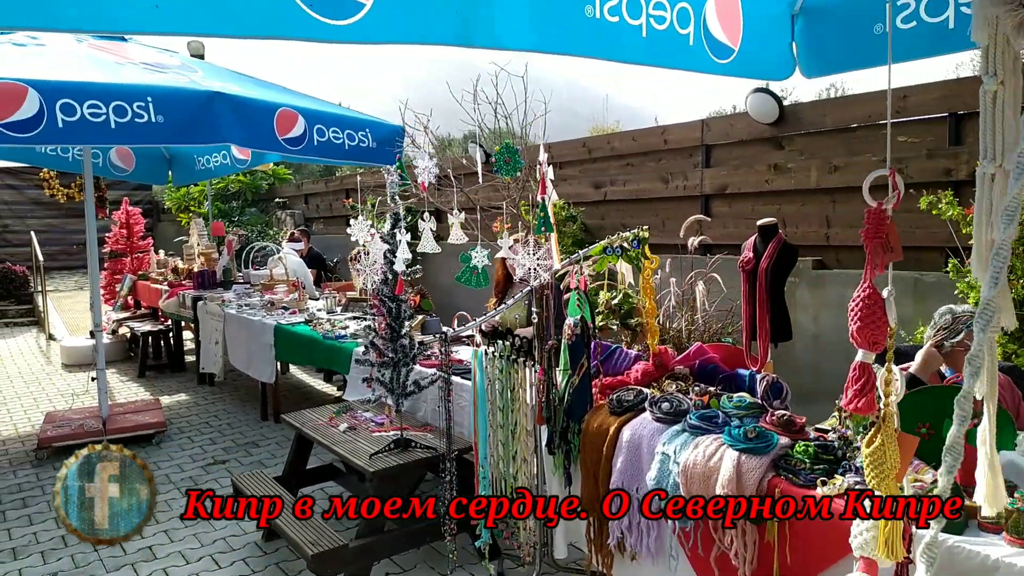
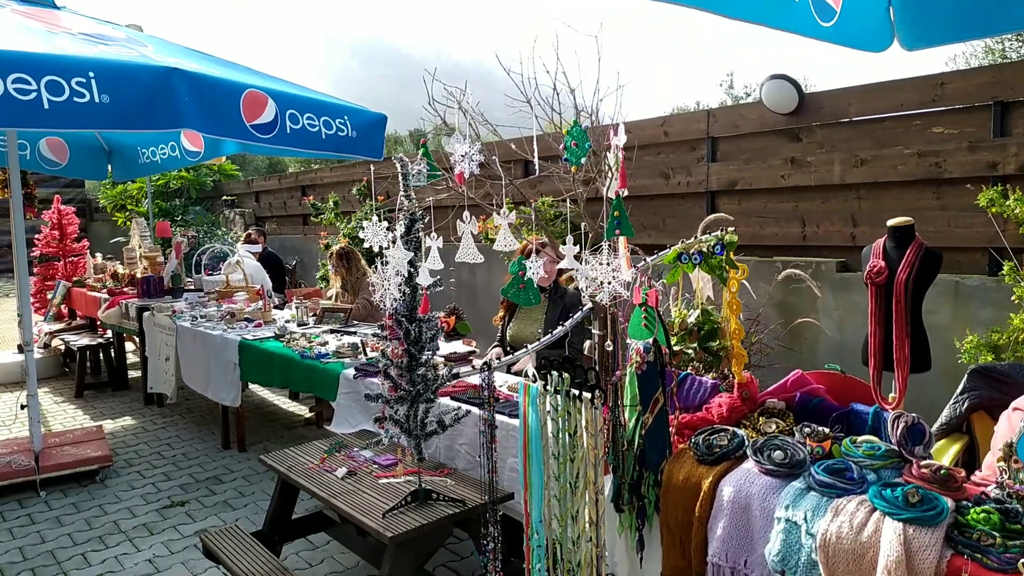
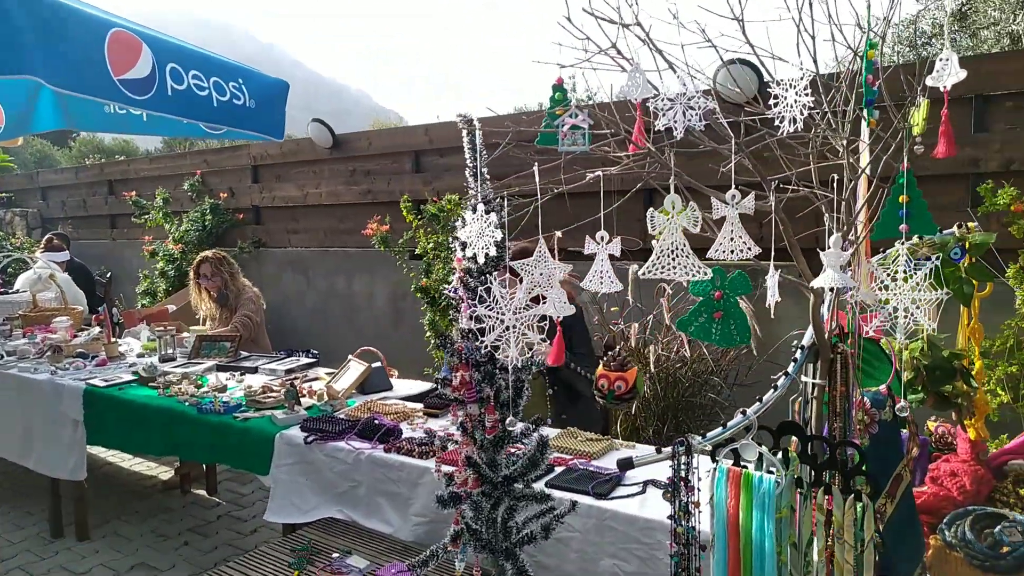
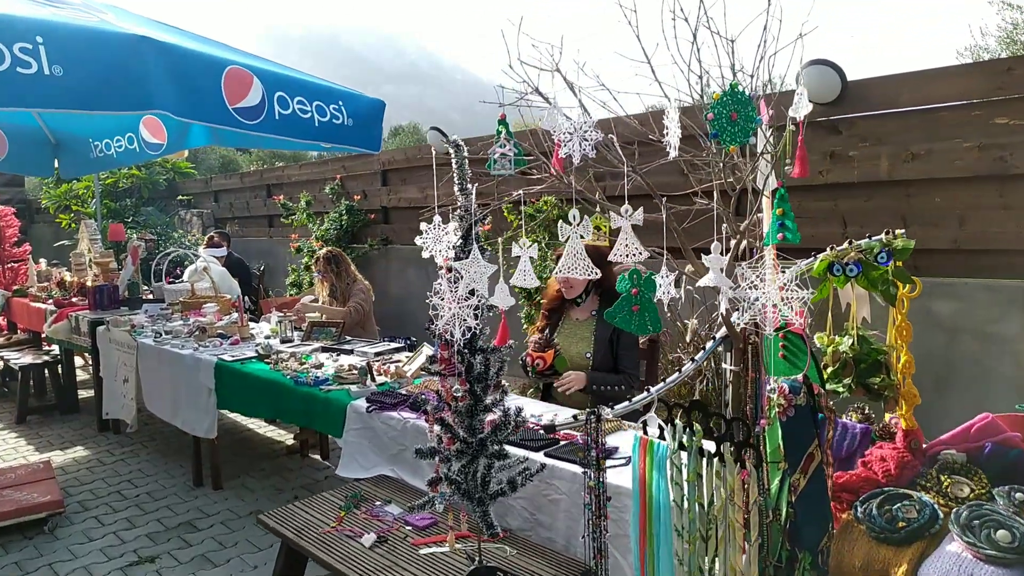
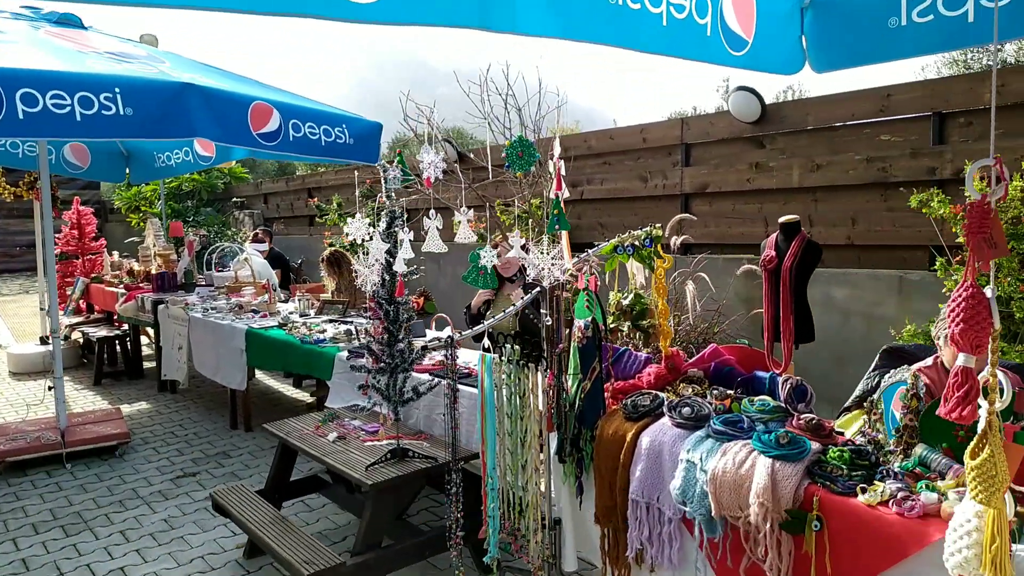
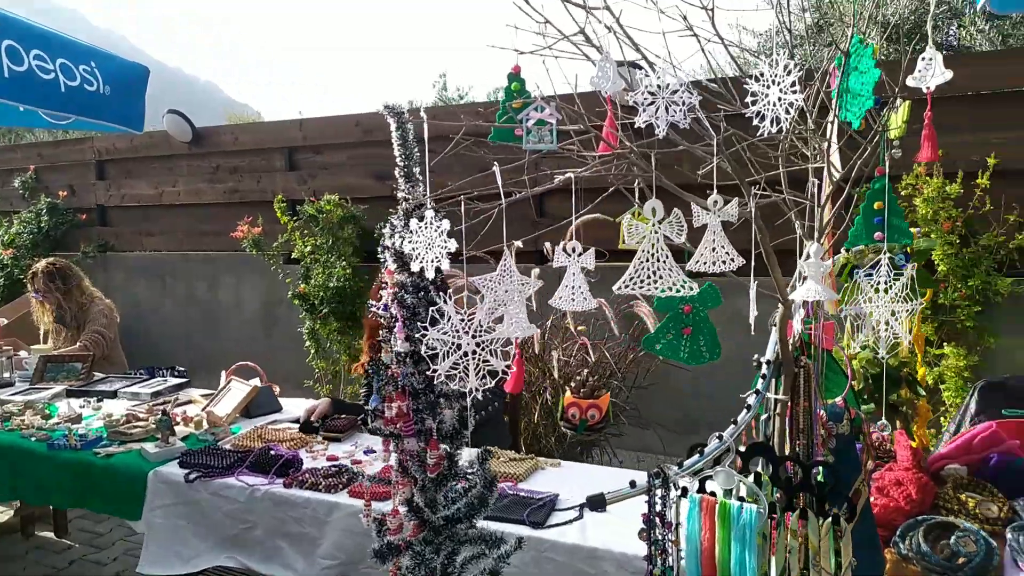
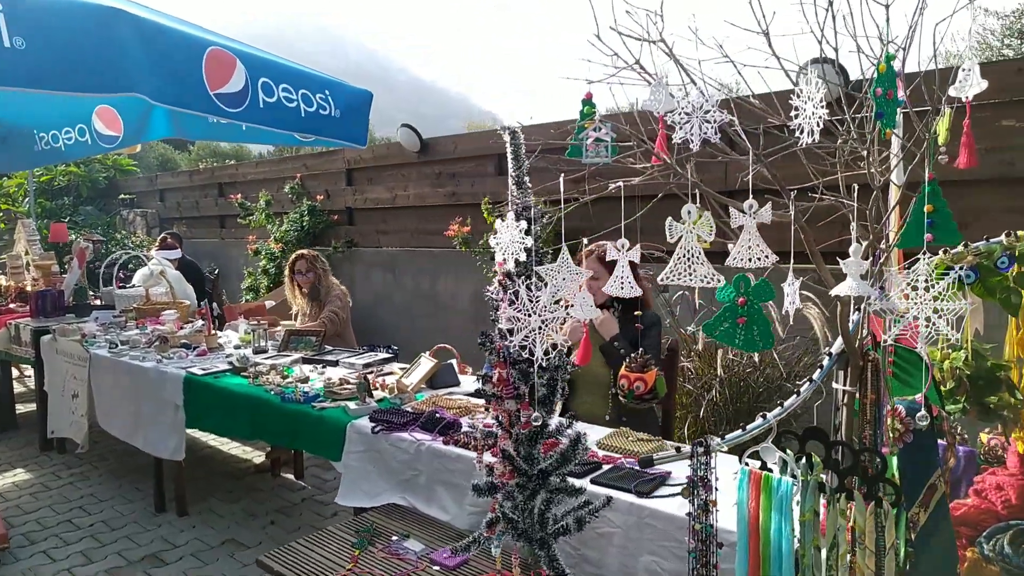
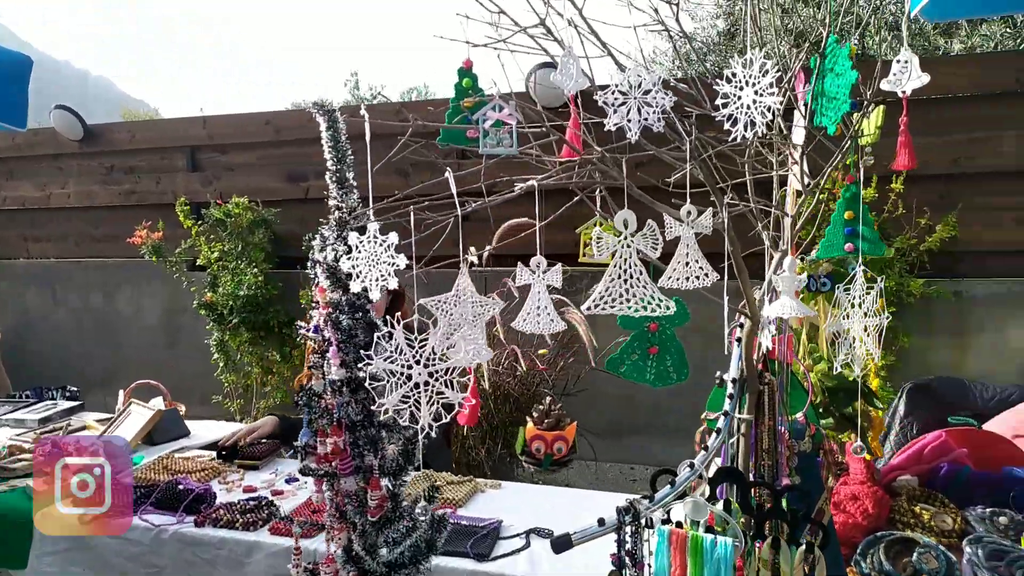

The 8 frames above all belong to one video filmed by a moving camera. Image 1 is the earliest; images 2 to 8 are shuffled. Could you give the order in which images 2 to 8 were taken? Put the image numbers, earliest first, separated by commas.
5, 2, 4, 7, 3, 6, 8
